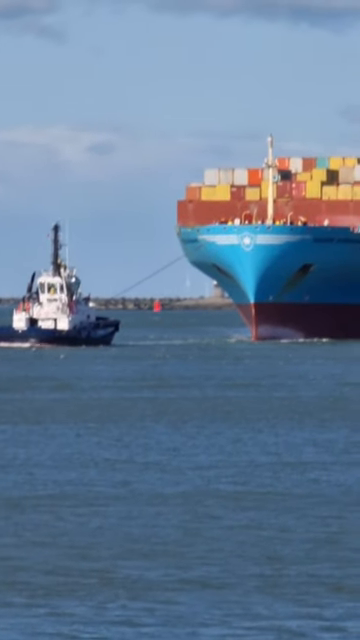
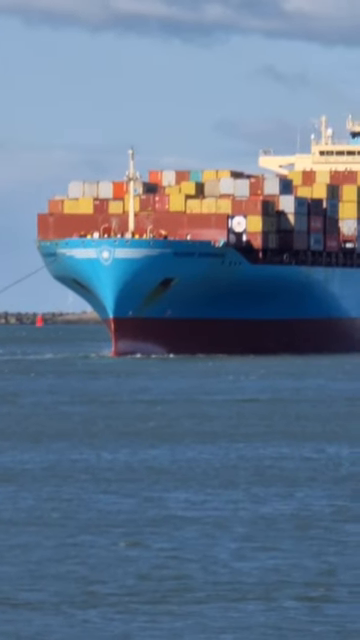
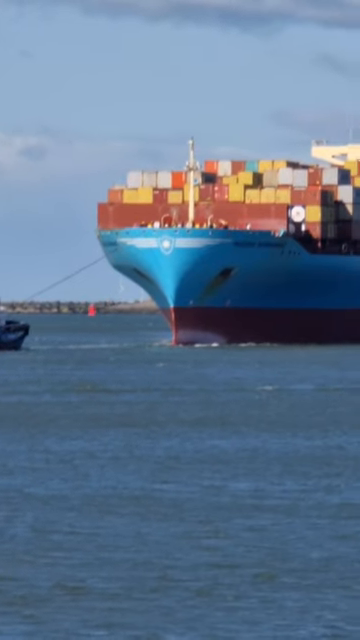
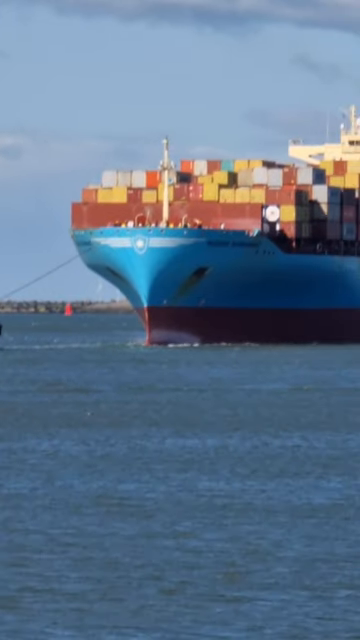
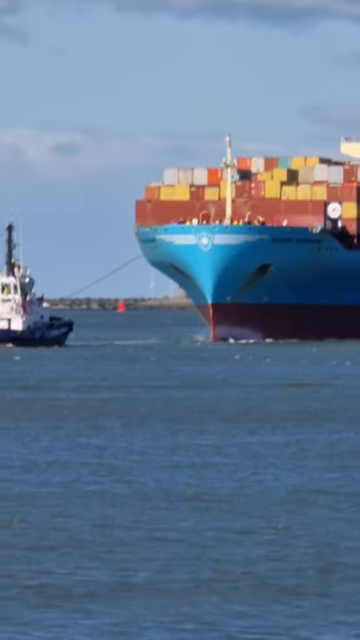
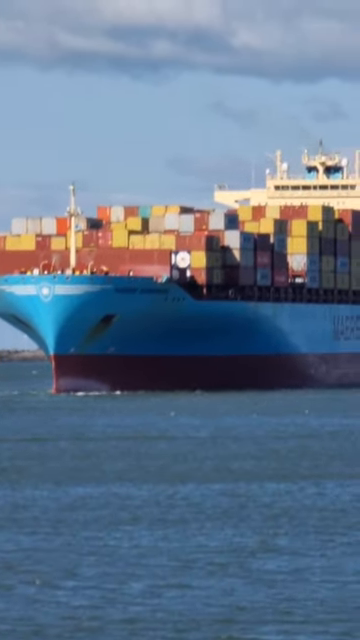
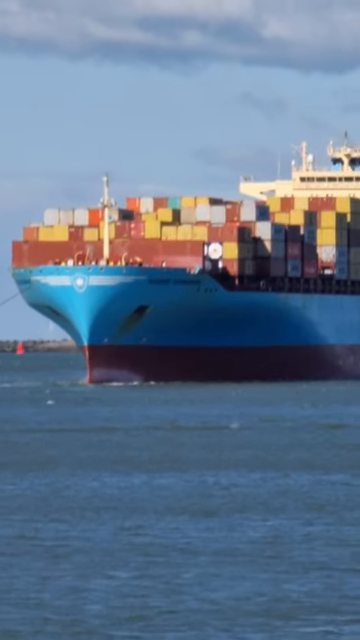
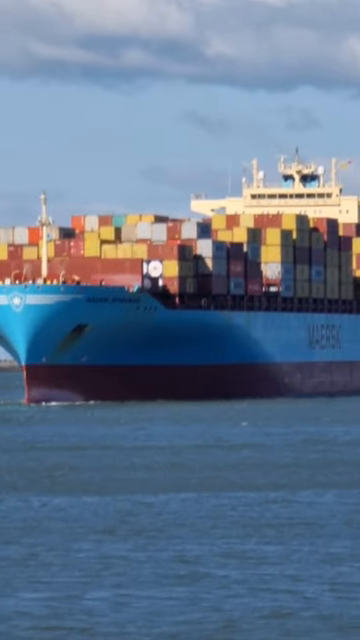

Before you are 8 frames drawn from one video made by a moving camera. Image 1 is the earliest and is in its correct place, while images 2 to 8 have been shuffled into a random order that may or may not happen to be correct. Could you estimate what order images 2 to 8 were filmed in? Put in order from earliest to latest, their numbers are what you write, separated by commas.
5, 3, 4, 2, 7, 6, 8
